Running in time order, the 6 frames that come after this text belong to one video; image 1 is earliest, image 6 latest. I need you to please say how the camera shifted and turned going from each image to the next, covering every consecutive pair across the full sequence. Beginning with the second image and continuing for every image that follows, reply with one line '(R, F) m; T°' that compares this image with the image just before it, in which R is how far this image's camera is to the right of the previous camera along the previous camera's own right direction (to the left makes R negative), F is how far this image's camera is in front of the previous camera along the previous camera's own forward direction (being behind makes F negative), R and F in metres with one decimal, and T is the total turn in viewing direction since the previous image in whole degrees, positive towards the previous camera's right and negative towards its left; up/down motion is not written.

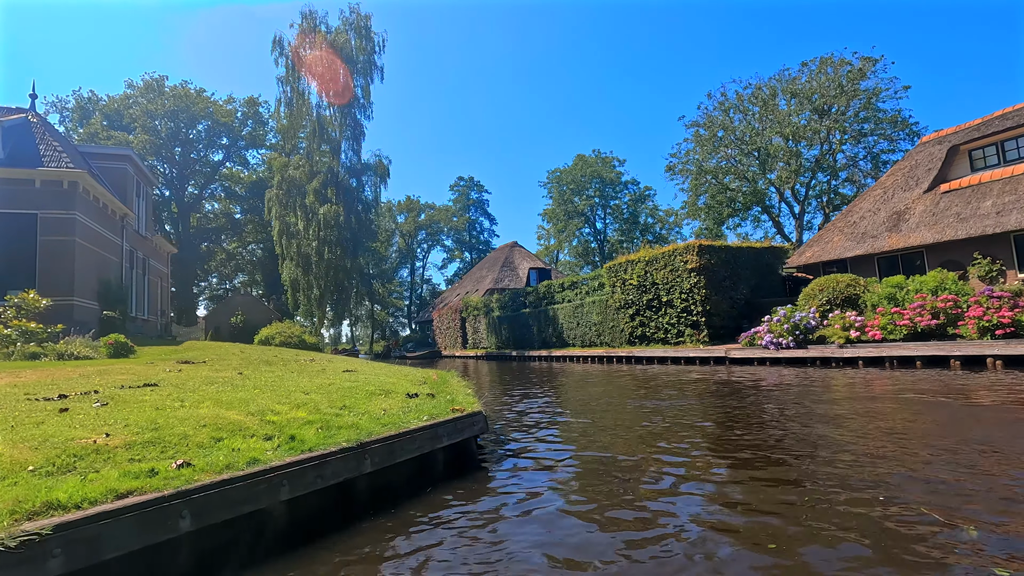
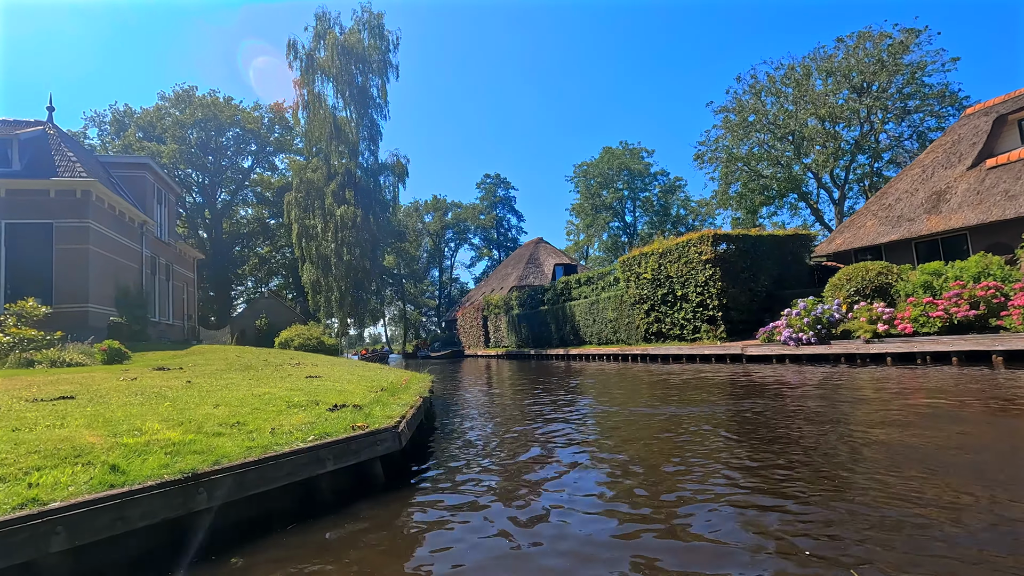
(+1.1, +0.7) m; -4°
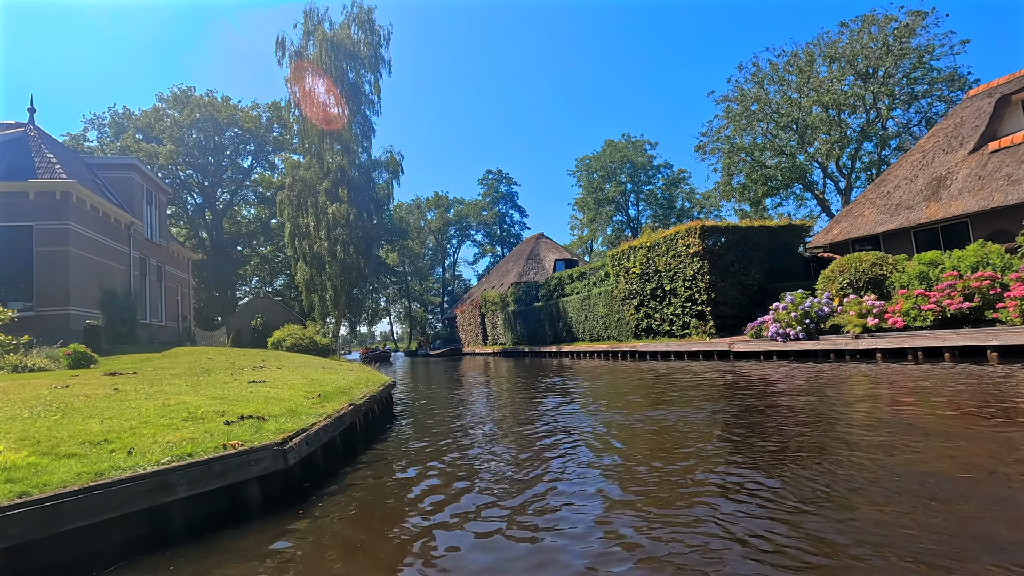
(+0.9, +0.5) m; -1°
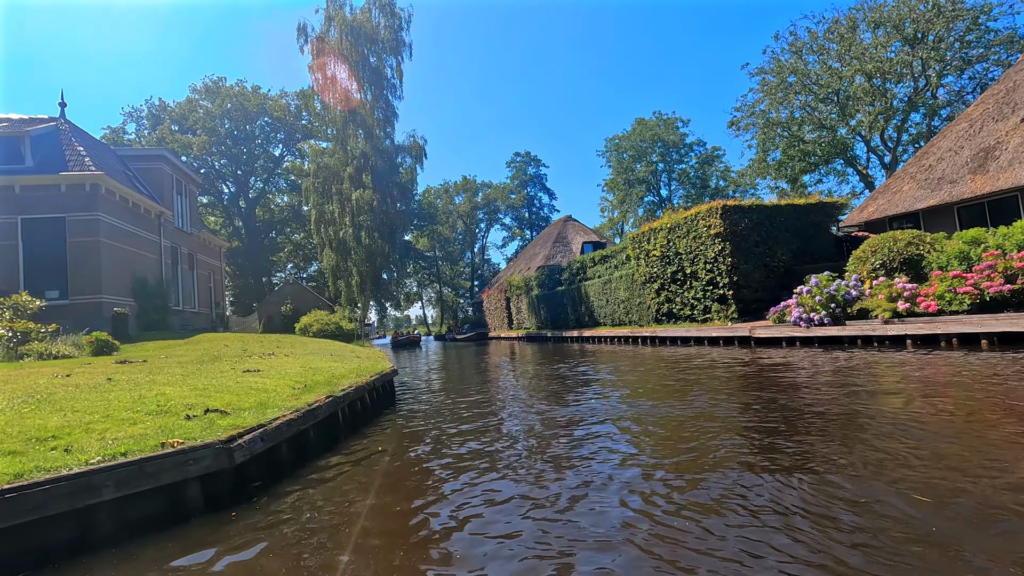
(+0.6, +0.3) m; -4°
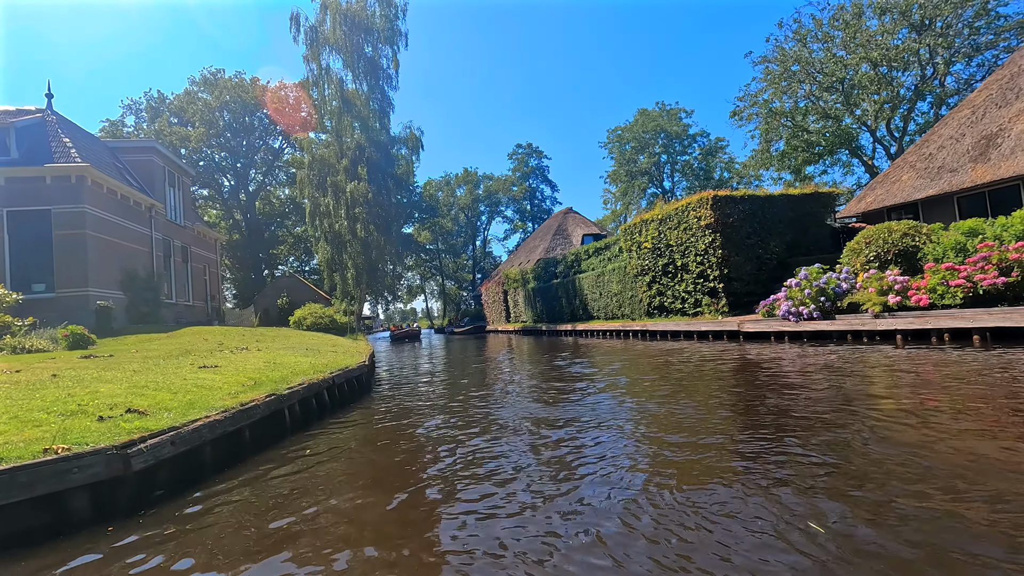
(+0.6, +0.3) m; -1°
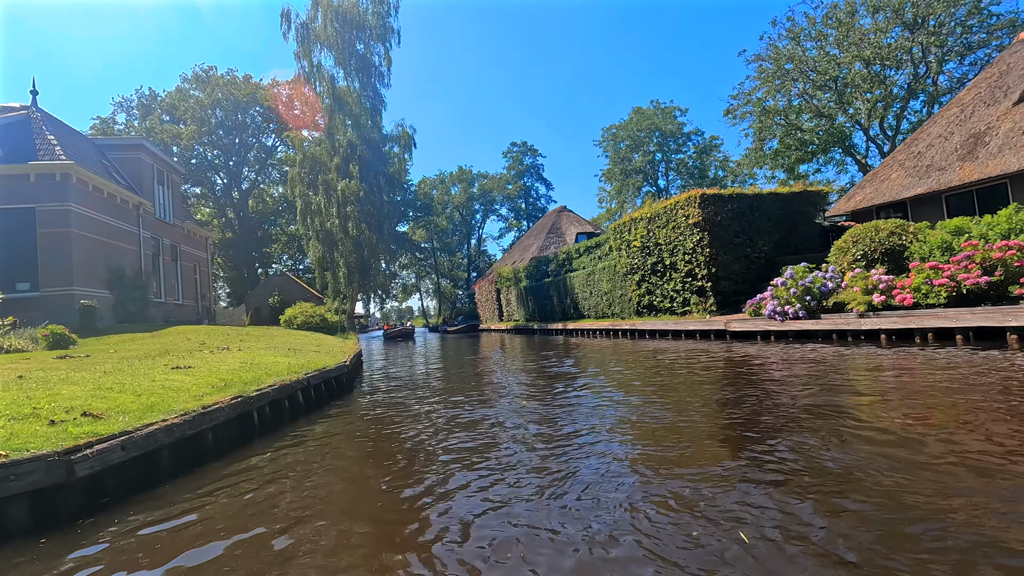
(+0.3, +0.1) m; 0°
